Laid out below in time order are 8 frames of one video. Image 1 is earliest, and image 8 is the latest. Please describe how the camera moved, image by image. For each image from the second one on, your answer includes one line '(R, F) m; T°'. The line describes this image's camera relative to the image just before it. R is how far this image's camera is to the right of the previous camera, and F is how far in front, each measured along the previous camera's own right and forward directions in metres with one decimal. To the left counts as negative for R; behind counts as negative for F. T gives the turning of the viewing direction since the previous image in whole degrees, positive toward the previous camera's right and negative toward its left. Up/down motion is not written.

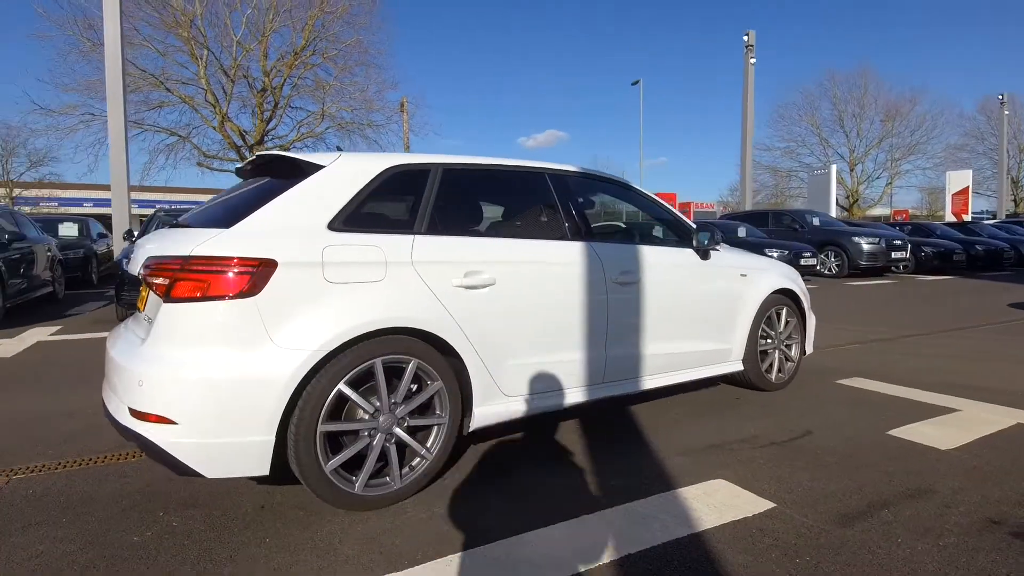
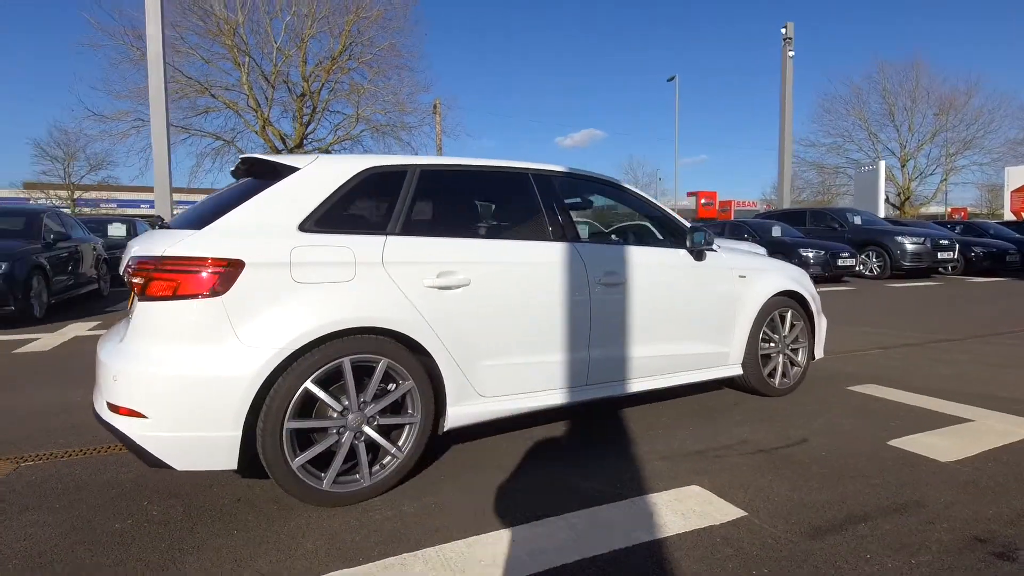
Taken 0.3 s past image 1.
(+0.4, 0.0) m; -4°
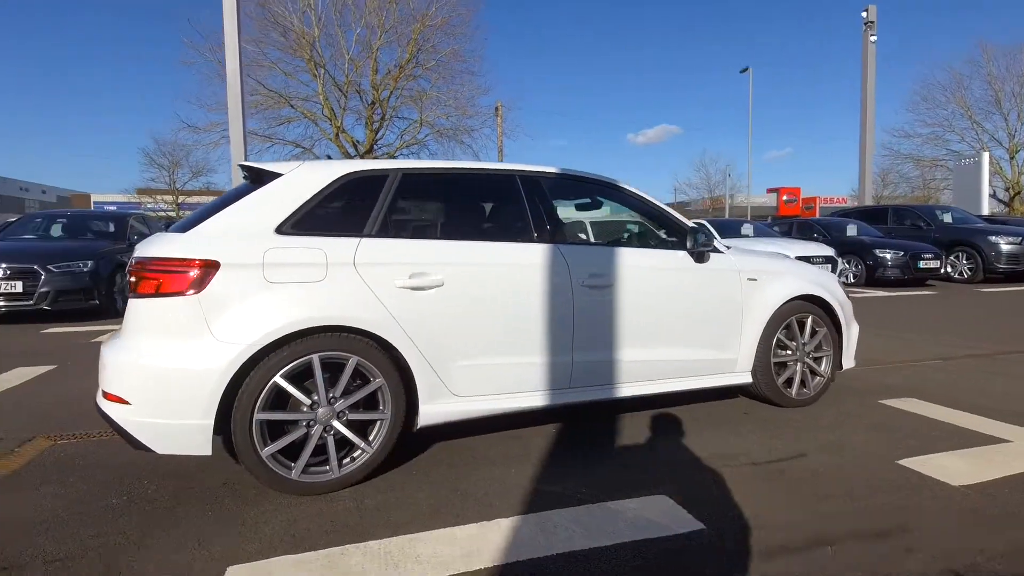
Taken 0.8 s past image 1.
(+0.6, 0.0) m; -8°
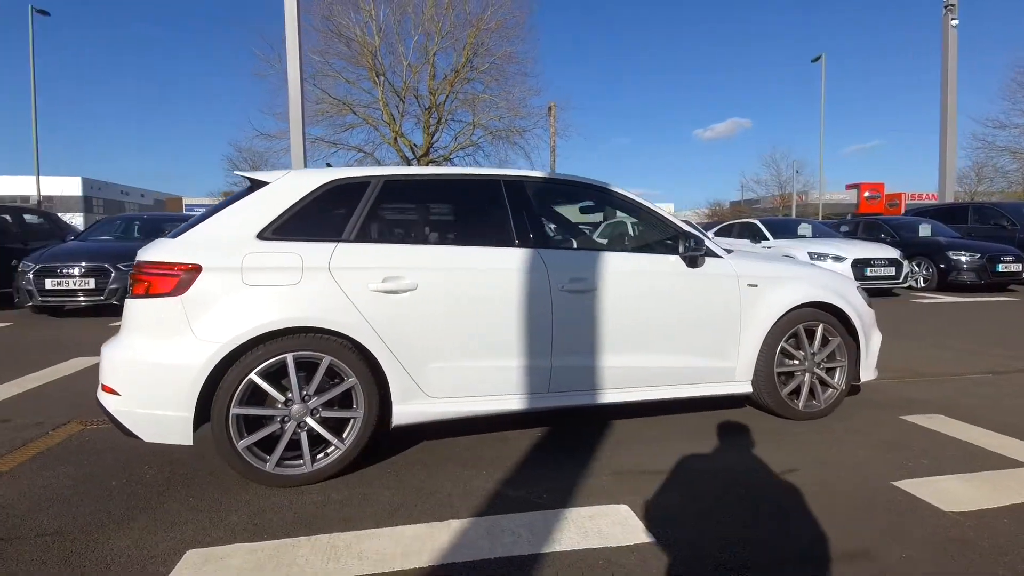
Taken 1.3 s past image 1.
(+0.6, 0.0) m; -7°
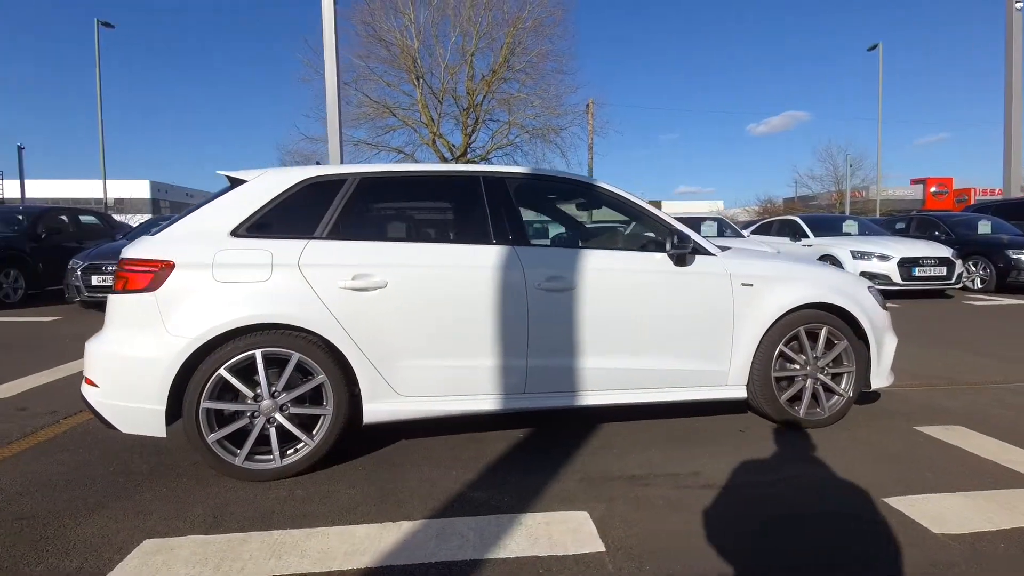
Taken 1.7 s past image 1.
(+0.5, +0.1) m; -5°
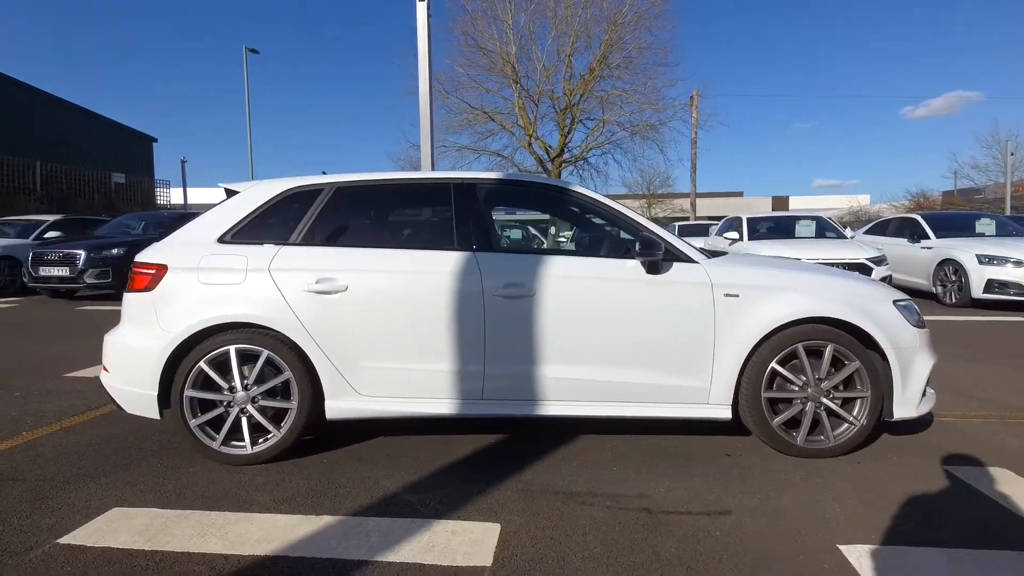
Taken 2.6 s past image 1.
(+1.1, +0.1) m; -12°
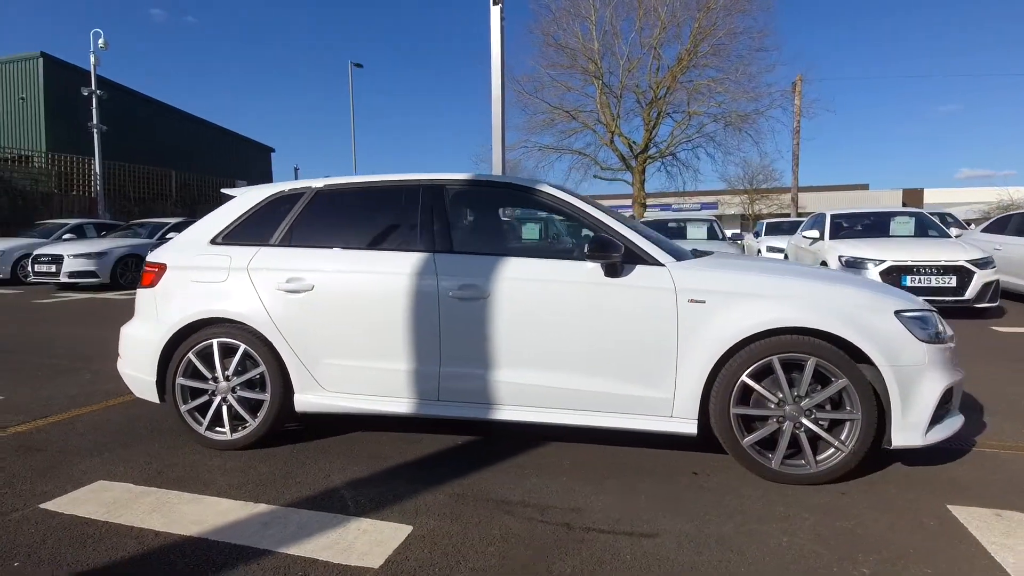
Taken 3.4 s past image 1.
(+1.0, +0.1) m; -10°
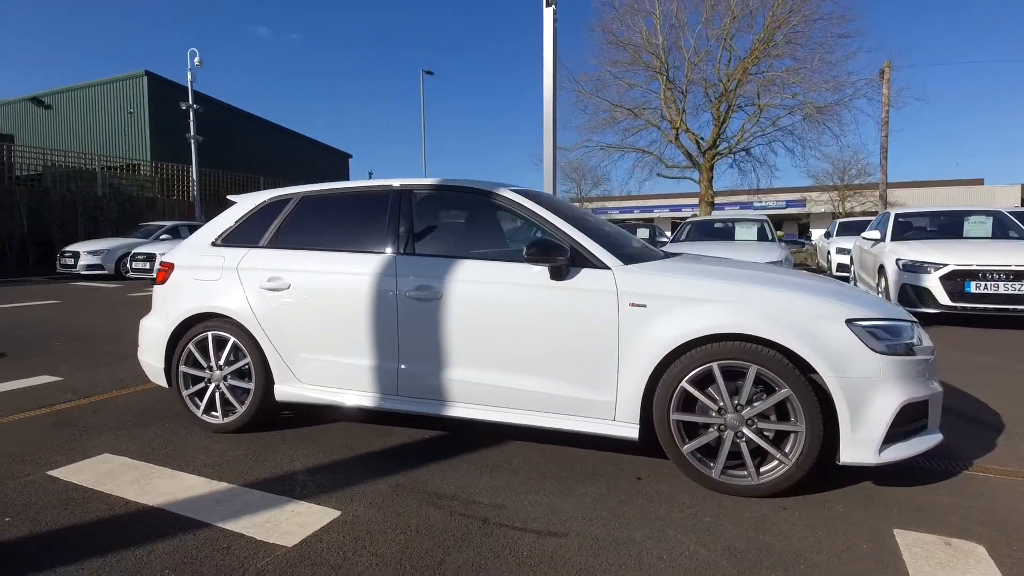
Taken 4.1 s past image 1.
(+0.9, 0.0) m; -8°
